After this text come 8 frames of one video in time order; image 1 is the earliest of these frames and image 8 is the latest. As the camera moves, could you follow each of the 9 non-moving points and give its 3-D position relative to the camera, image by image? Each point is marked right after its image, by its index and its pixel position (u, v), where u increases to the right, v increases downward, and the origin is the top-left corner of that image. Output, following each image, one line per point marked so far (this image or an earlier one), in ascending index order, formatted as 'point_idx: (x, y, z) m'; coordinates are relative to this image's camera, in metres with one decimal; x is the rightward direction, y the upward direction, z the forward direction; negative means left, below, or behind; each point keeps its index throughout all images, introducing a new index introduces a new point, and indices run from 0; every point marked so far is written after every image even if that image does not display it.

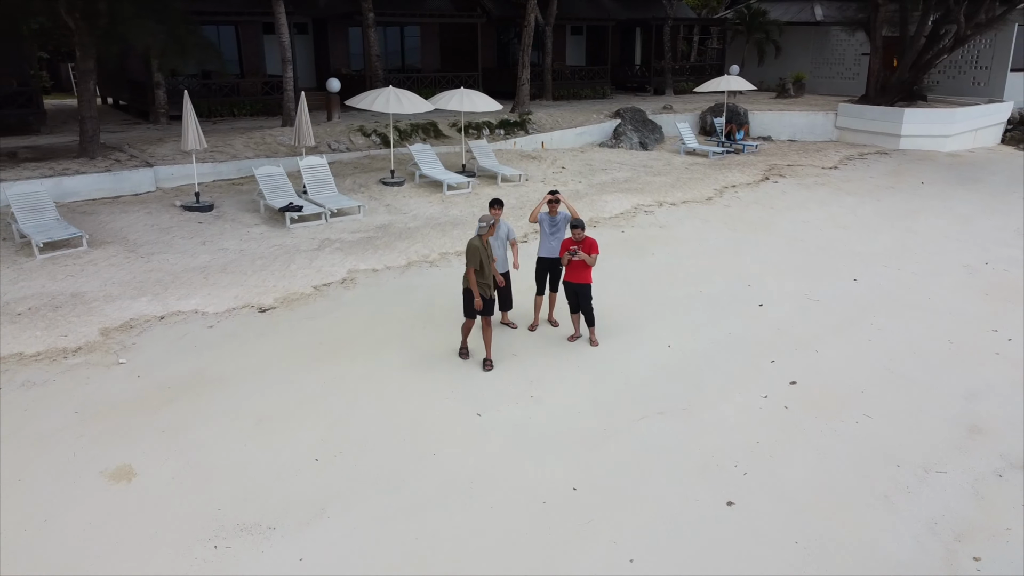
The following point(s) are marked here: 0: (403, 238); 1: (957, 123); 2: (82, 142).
0: (-1.3, +0.6, +9.3) m
1: (+9.5, +3.5, +16.9) m
2: (-5.8, +2.0, +10.8) m
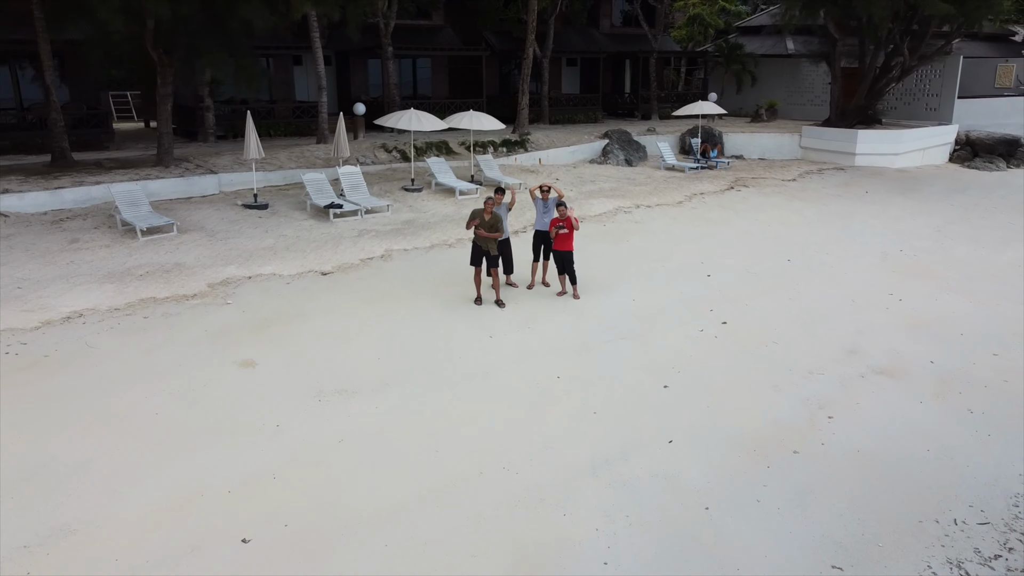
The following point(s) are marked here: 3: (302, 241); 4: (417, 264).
0: (-1.2, +0.9, +11.5) m
1: (+9.5, +3.5, +19.2) m
2: (-5.8, +2.2, +13.1) m
3: (-2.8, +0.6, +10.6) m
4: (-1.1, +0.3, +9.7) m
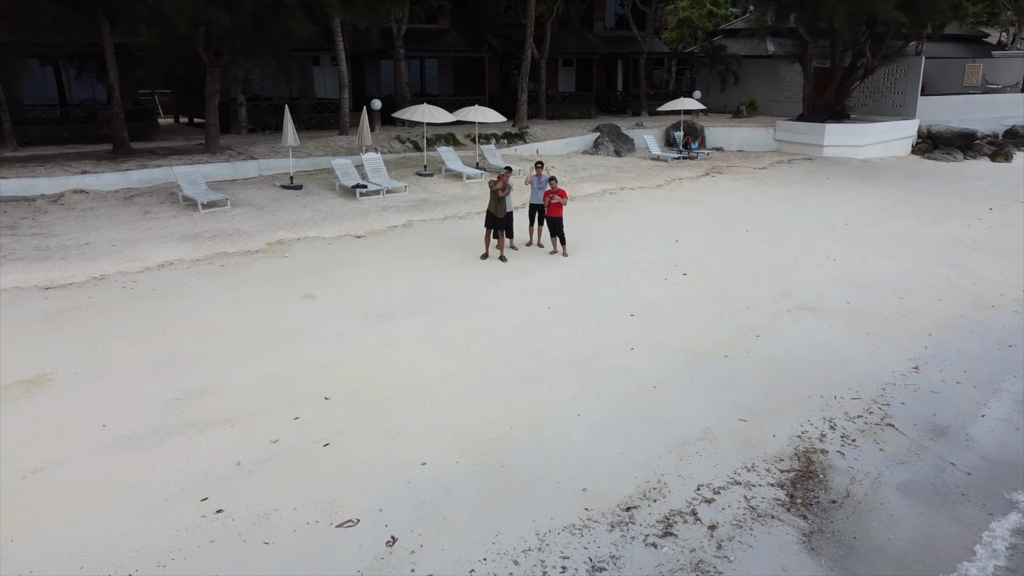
0: (-1.2, +1.4, +13.4) m
1: (+9.5, +4.0, +21.2) m
2: (-5.7, +2.8, +15.1) m
3: (-2.8, +1.2, +12.6) m
4: (-1.1, +0.8, +11.7) m
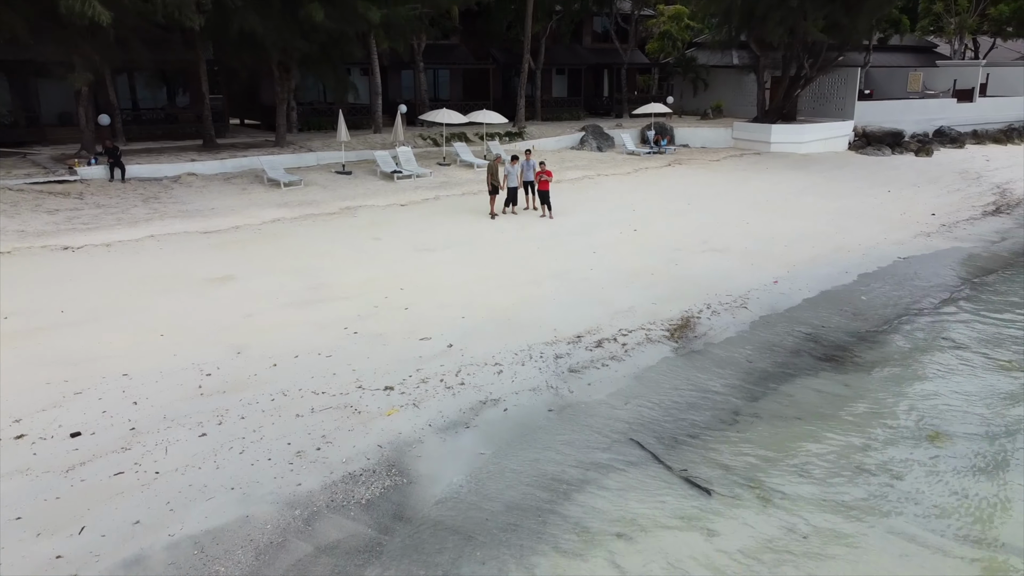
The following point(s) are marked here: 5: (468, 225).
0: (-1.2, +2.3, +17.7) m
1: (+9.5, +4.9, +25.5) m
2: (-5.7, +3.6, +19.3) m
3: (-2.8, +2.1, +16.8) m
4: (-1.1, +1.7, +16.0) m
5: (-0.8, +1.2, +14.3) m
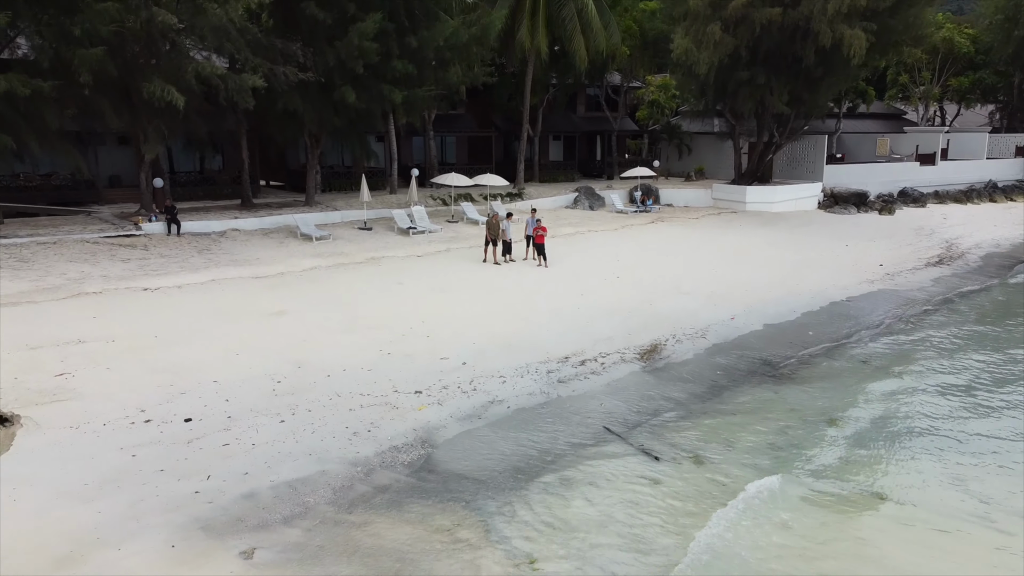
0: (-1.2, +1.2, +20.3) m
1: (+9.5, +3.3, +28.2) m
2: (-5.7, +2.5, +22.0) m
3: (-2.8, +1.1, +19.4) m
4: (-1.1, +0.8, +18.5) m
5: (-0.8, +0.3, +16.8) m
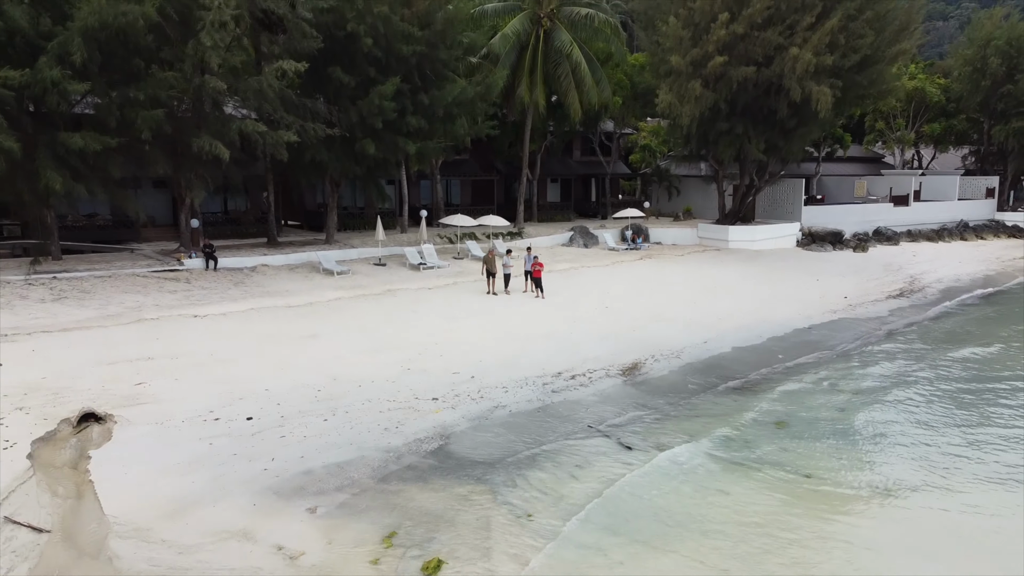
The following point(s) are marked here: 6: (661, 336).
0: (-1.2, +0.4, +22.5) m
1: (+9.6, +2.1, +30.5) m
2: (-5.7, +1.5, +24.3) m
3: (-2.7, +0.3, +21.6) m
4: (-1.1, 0.0, +20.7) m
5: (-0.8, -0.3, +19.0) m
6: (+3.2, -1.0, +16.7) m
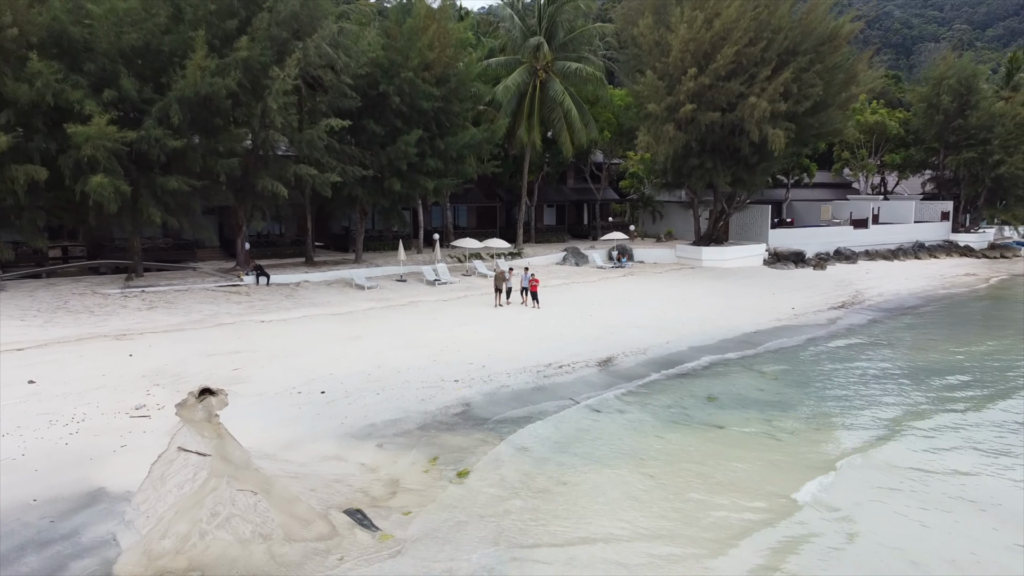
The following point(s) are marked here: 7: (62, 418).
0: (-1.2, 0.0, +26.8) m
1: (+9.6, +1.5, +34.9) m
2: (-5.7, +1.1, +28.6) m
3: (-2.7, -0.1, +25.9) m
4: (-1.1, -0.4, +25.0) m
5: (-0.8, -0.7, +23.2) m
6: (+3.2, -1.3, +21.0) m
7: (-7.7, -2.2, +13.5) m
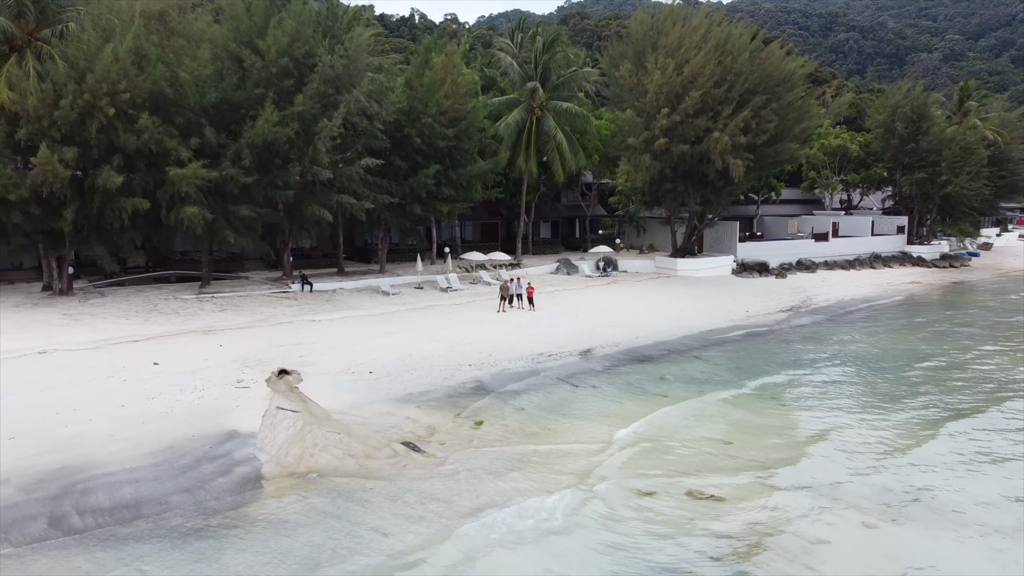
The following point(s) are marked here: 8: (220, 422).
0: (-1.2, -0.3, +32.0) m
1: (+9.6, +1.1, +40.1) m
2: (-5.7, +0.8, +33.8) m
3: (-2.7, -0.4, +31.1) m
4: (-1.0, -0.6, +30.2) m
5: (-0.7, -0.9, +28.4) m
6: (+3.2, -1.5, +26.2) m
7: (-7.7, -2.4, +18.6) m
8: (-6.2, -2.8, +16.5) m
